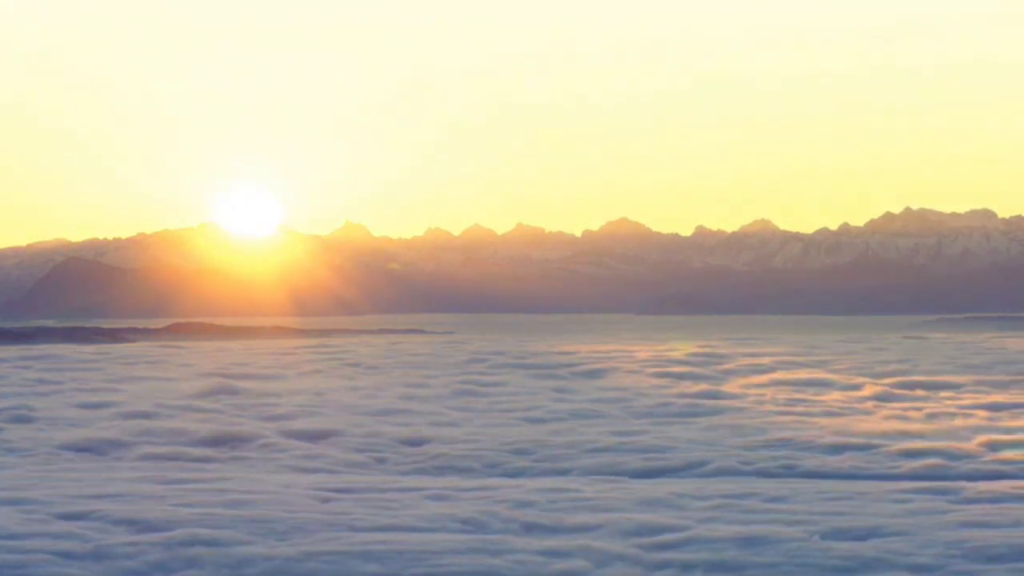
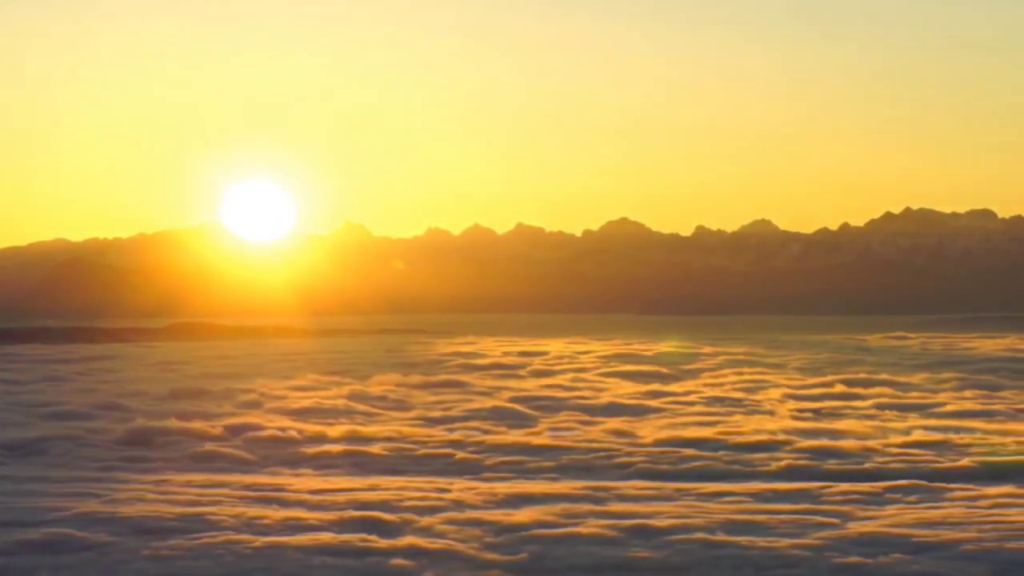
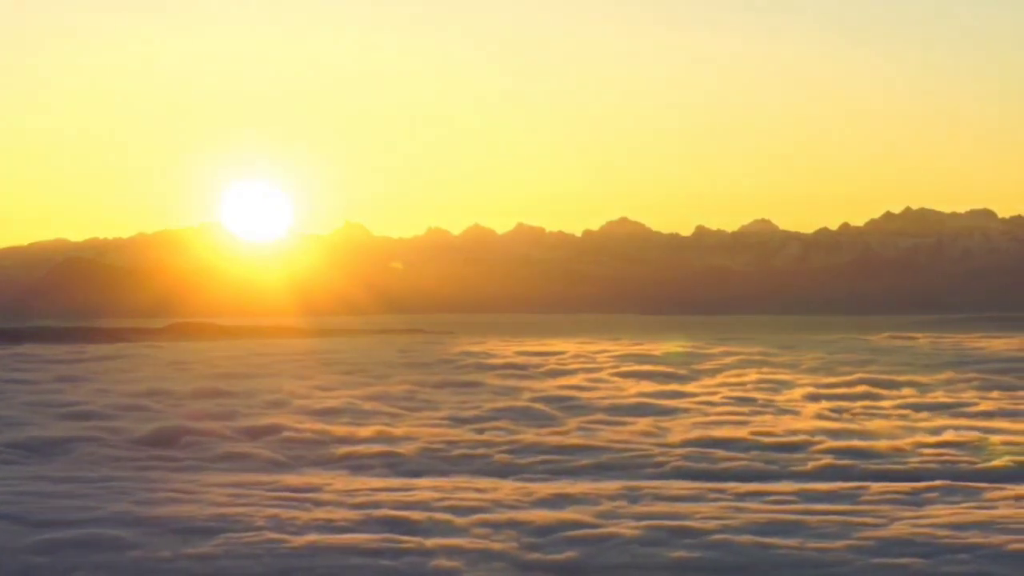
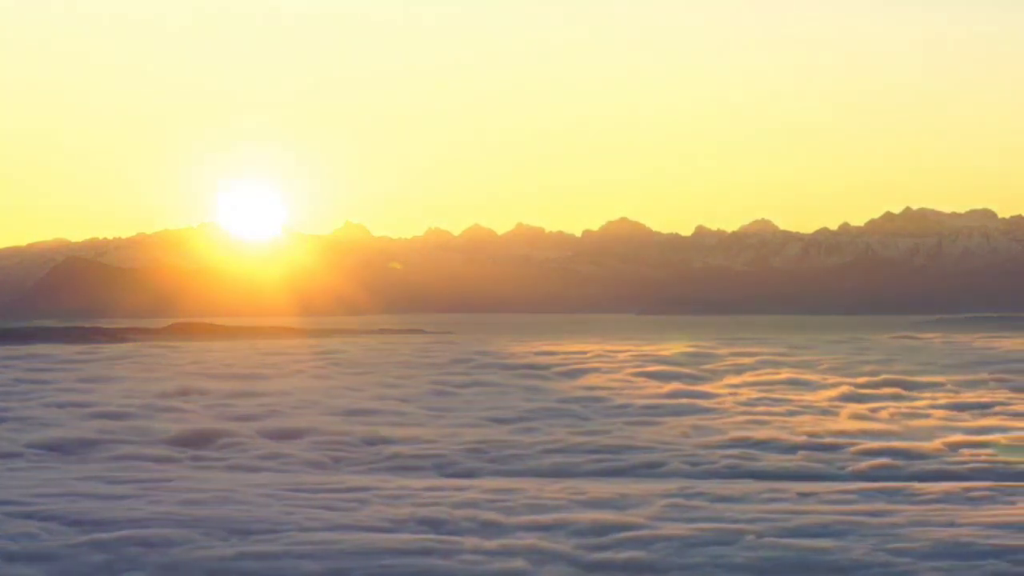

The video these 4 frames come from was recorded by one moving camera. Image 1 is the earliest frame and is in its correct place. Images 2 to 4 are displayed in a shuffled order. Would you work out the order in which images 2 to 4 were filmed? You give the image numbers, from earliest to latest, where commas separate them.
4, 3, 2
